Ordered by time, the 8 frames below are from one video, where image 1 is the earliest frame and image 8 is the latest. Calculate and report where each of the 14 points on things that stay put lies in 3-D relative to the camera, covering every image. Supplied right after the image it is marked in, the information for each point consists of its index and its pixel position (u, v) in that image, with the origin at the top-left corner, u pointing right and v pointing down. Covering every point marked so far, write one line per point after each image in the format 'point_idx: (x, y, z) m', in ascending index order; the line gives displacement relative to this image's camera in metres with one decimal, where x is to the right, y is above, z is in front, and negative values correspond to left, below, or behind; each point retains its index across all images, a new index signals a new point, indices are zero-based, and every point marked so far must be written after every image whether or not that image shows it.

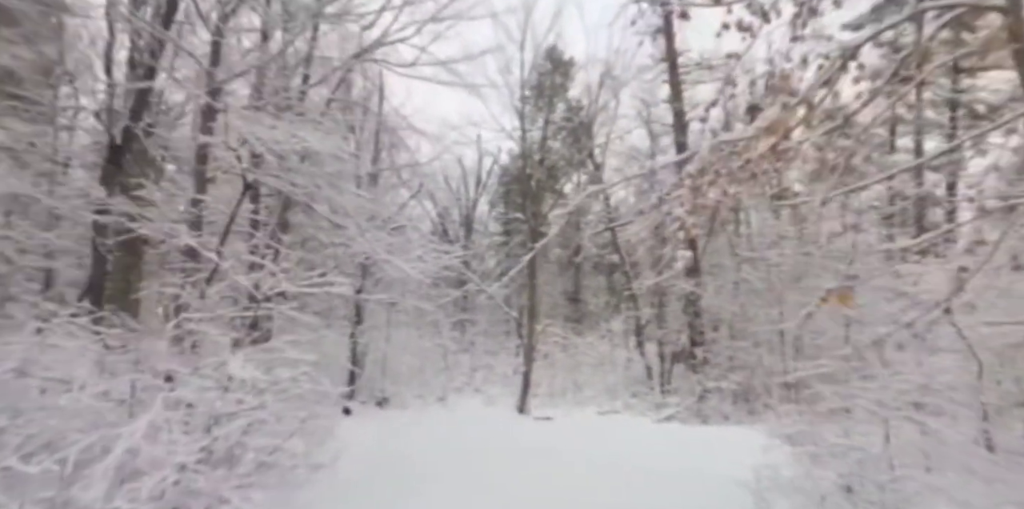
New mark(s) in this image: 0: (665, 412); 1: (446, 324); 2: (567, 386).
0: (+3.1, -3.2, +13.7) m
1: (-1.7, -1.7, +17.4) m
2: (+1.3, -3.3, +17.2) m
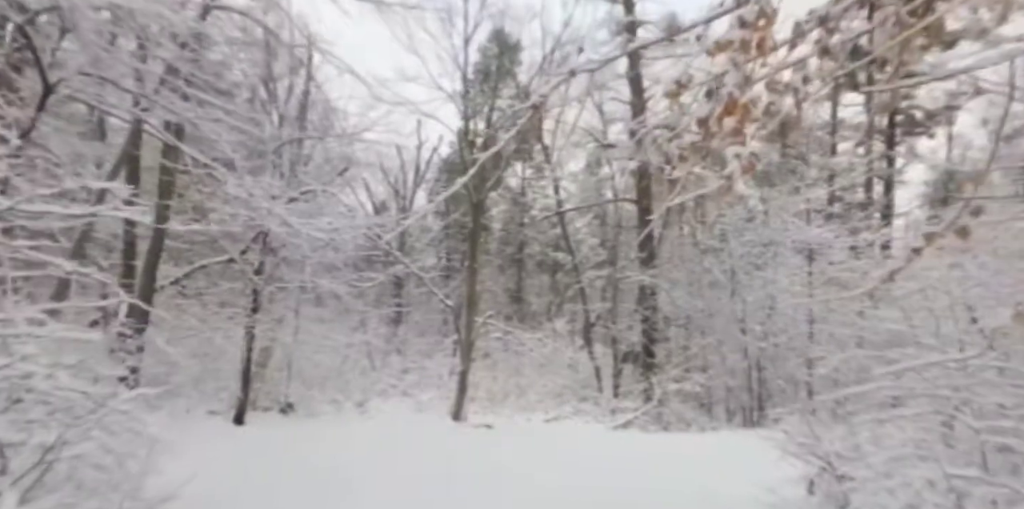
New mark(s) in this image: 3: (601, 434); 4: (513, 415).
0: (+2.0, -2.9, +12.1) m
1: (-3.1, -1.4, +15.3) m
2: (-0.1, -3.0, +15.4) m
3: (+1.6, -2.9, +10.8) m
4: (0.0, -3.0, +12.9) m
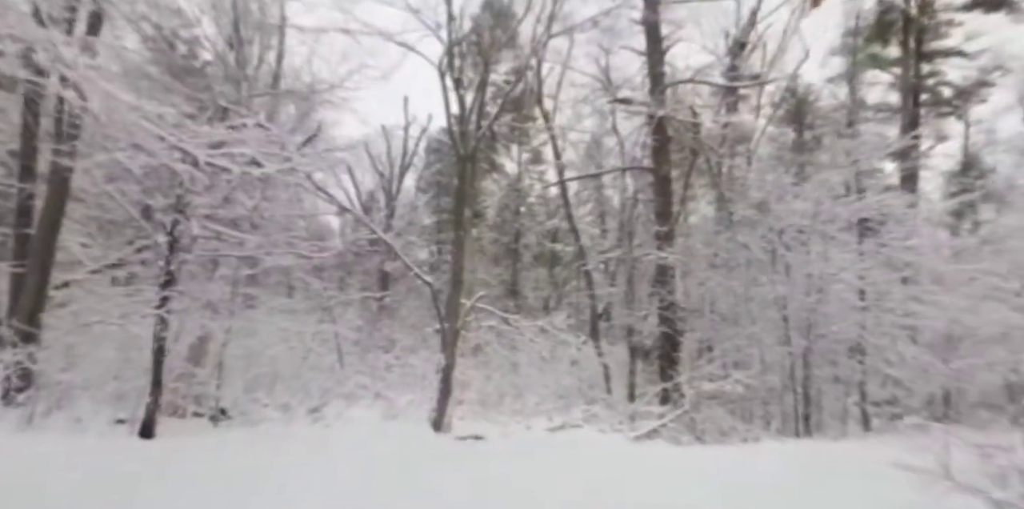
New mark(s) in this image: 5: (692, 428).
0: (+1.9, -2.5, +9.9) m
1: (-3.2, -1.0, +13.1) m
2: (-0.2, -2.6, +13.2) m
3: (+1.6, -2.5, +8.6) m
4: (-0.1, -2.6, +10.7) m
5: (+2.8, -2.7, +10.5) m
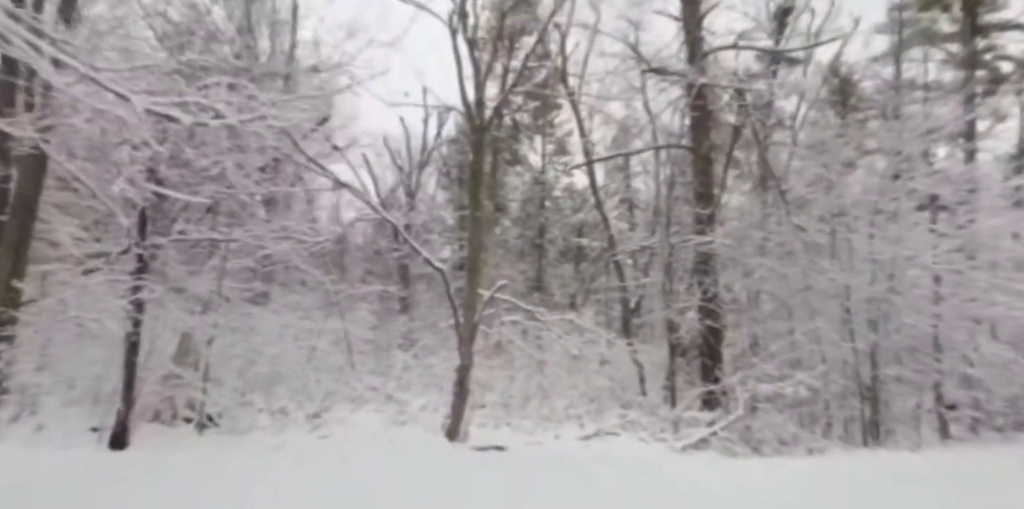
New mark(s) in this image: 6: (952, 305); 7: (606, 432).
0: (+2.2, -2.3, +8.7) m
1: (-2.8, -0.9, +12.1) m
2: (+0.3, -2.4, +12.1) m
3: (+1.9, -2.3, +7.5) m
4: (+0.3, -2.4, +9.6) m
5: (+3.2, -2.5, +9.3) m
6: (+7.3, -0.8, +11.4) m
7: (+1.2, -2.3, +8.9) m
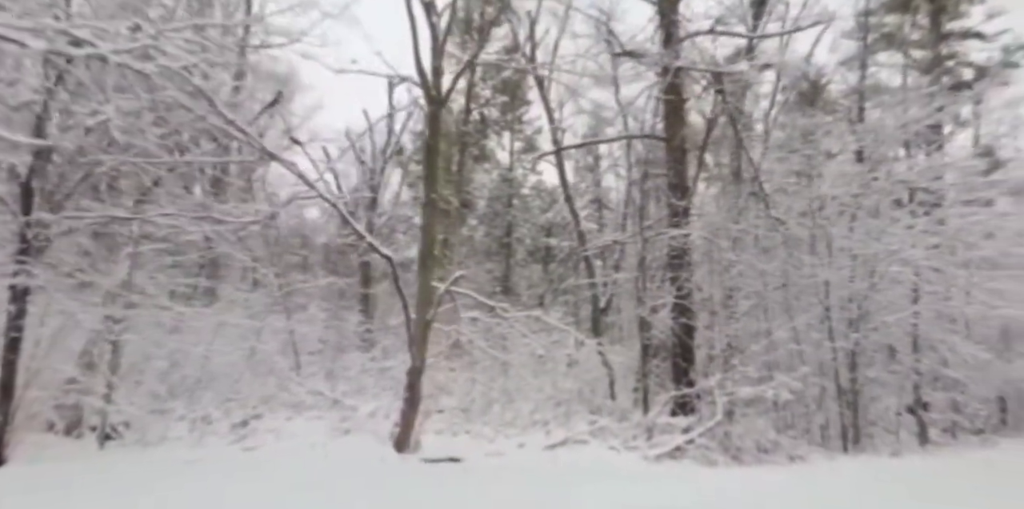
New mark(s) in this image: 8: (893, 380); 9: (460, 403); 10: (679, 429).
0: (+1.8, -2.2, +8.1) m
1: (-3.4, -0.7, +11.2) m
2: (-0.3, -2.3, +11.4) m
3: (+1.4, -2.2, +6.8) m
4: (-0.2, -2.3, +8.9) m
5: (+2.7, -2.4, +8.7) m
6: (+6.7, -0.8, +11.0) m
7: (+0.7, -2.2, +8.2) m
8: (+6.3, -2.1, +11.5) m
9: (-0.8, -2.3, +10.9) m
10: (+2.1, -2.2, +8.6) m
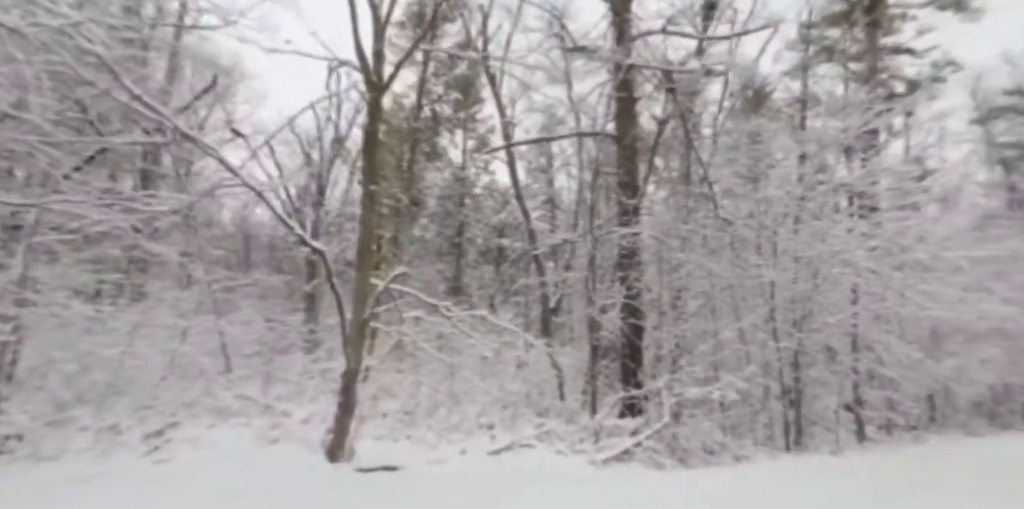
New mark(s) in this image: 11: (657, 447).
0: (+1.1, -2.2, +7.9) m
1: (-4.2, -0.7, +10.7) m
2: (-1.2, -2.3, +11.0) m
3: (+0.9, -2.2, +6.7) m
4: (-0.9, -2.3, +8.6) m
5: (+2.0, -2.4, +8.6) m
6: (+5.8, -0.8, +11.2) m
7: (+0.1, -2.2, +8.0) m
8: (+5.4, -2.1, +11.6) m
9: (-1.6, -2.3, +10.6) m
10: (+1.4, -2.2, +8.5) m
11: (+1.7, -2.3, +8.3) m
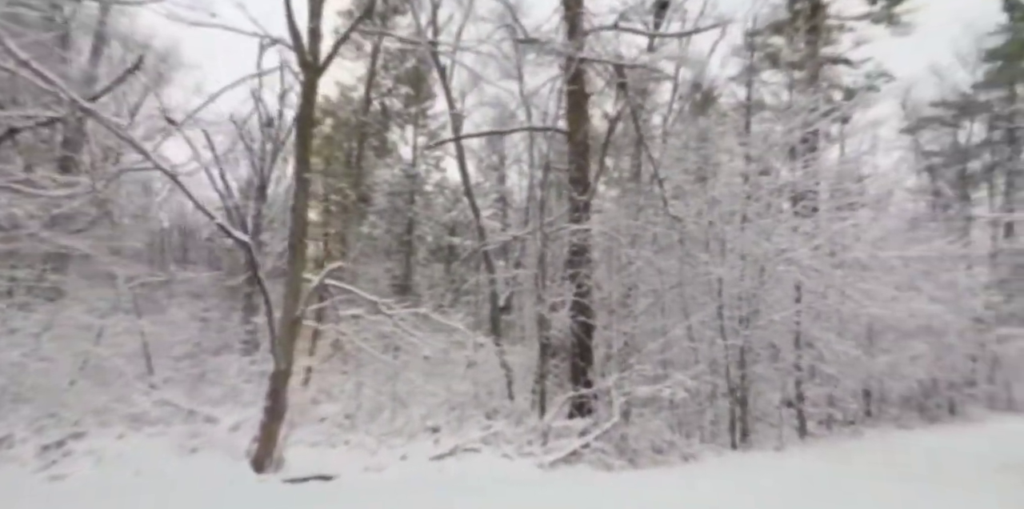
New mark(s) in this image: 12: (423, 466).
0: (+0.5, -2.2, +7.7) m
1: (-5.0, -0.6, +10.1) m
2: (-2.0, -2.3, +10.7) m
3: (+0.4, -2.1, +6.4) m
4: (-1.5, -2.3, +8.2) m
5: (+1.3, -2.4, +8.5) m
6: (+5.0, -0.8, +11.3) m
7: (-0.5, -2.1, +7.7) m
8: (+4.5, -2.1, +11.7) m
9: (-2.4, -2.3, +10.1) m
10: (+0.8, -2.1, +8.3) m
11: (+1.1, -2.3, +8.1) m
12: (-0.9, -2.1, +6.9) m
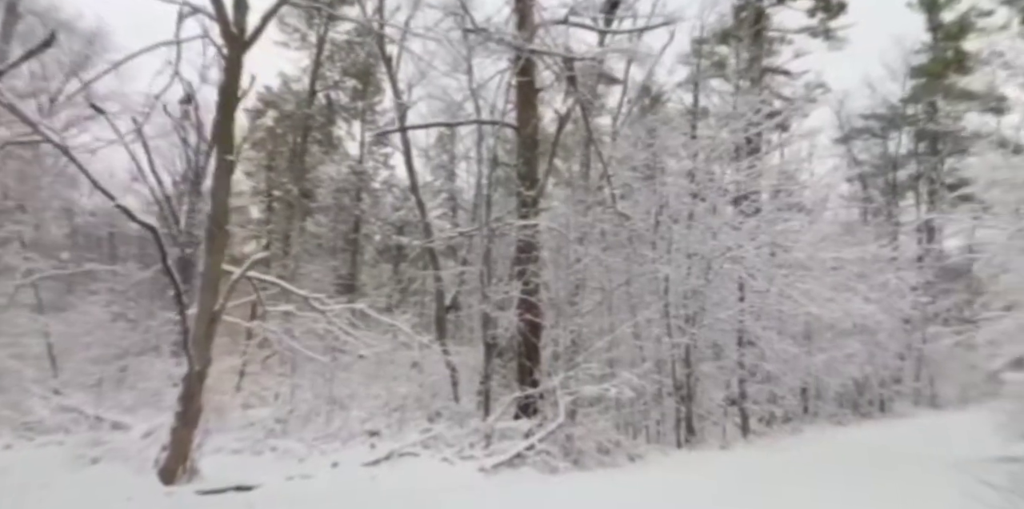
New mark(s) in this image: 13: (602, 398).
0: (-0.1, -2.1, +7.4) m
1: (-5.7, -0.6, +9.5) m
2: (-2.8, -2.2, +10.2) m
3: (-0.1, -2.1, +6.1) m
4: (-2.2, -2.2, +7.8) m
5: (+0.6, -2.3, +8.2) m
6: (+4.1, -0.8, +11.3) m
7: (-1.2, -2.1, +7.3) m
8: (+3.6, -2.0, +11.7) m
9: (-3.2, -2.2, +9.7) m
10: (+0.1, -2.1, +8.0) m
11: (+0.5, -2.2, +7.9) m
12: (-1.5, -2.0, +6.5) m
13: (+1.3, -2.0, +9.6) m
